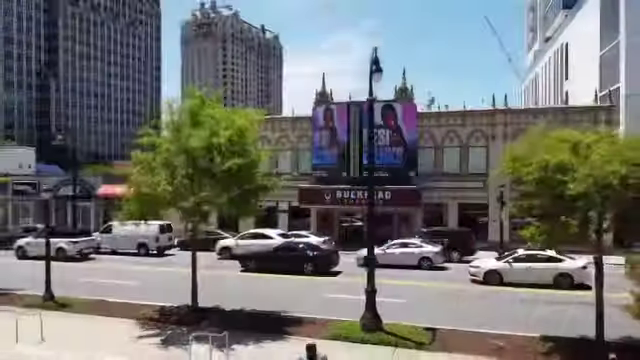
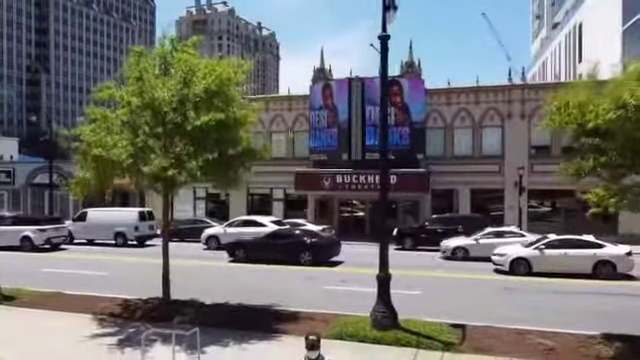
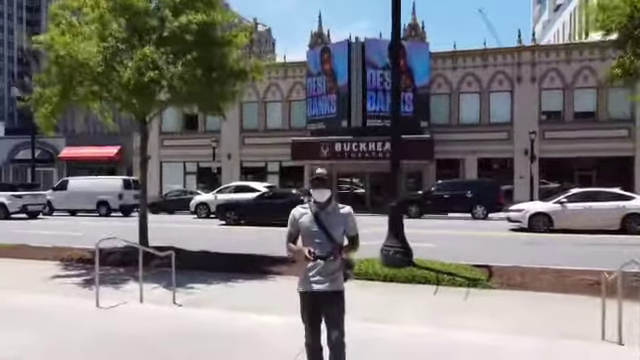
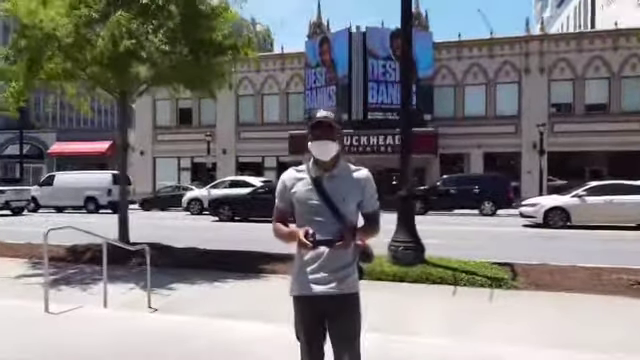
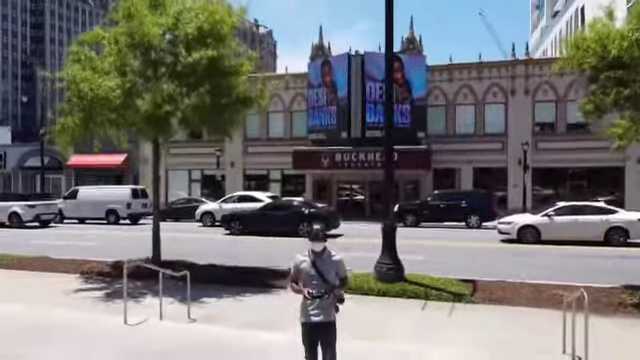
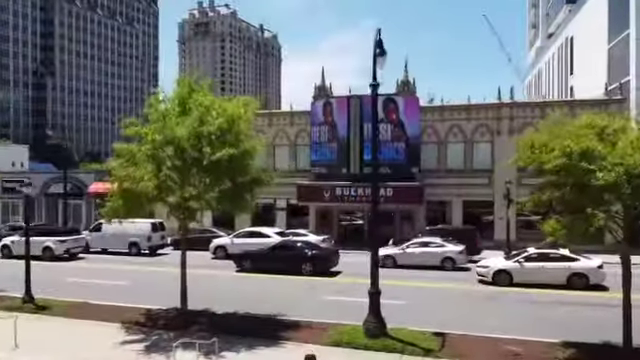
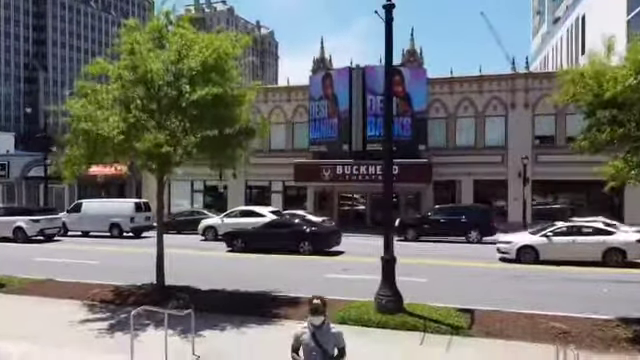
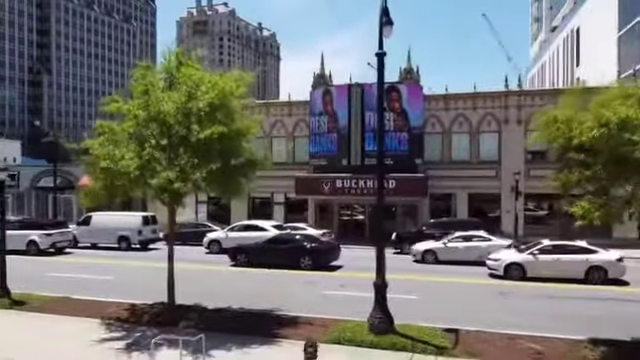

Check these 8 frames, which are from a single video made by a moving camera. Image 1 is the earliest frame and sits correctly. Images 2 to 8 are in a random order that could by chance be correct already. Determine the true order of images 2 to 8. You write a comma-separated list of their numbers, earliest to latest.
6, 8, 2, 7, 5, 3, 4
